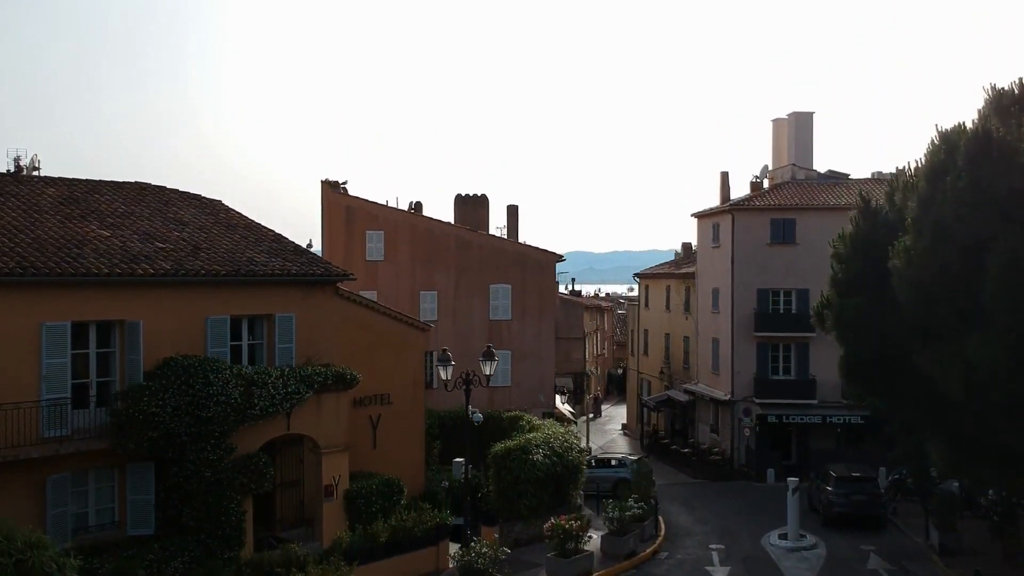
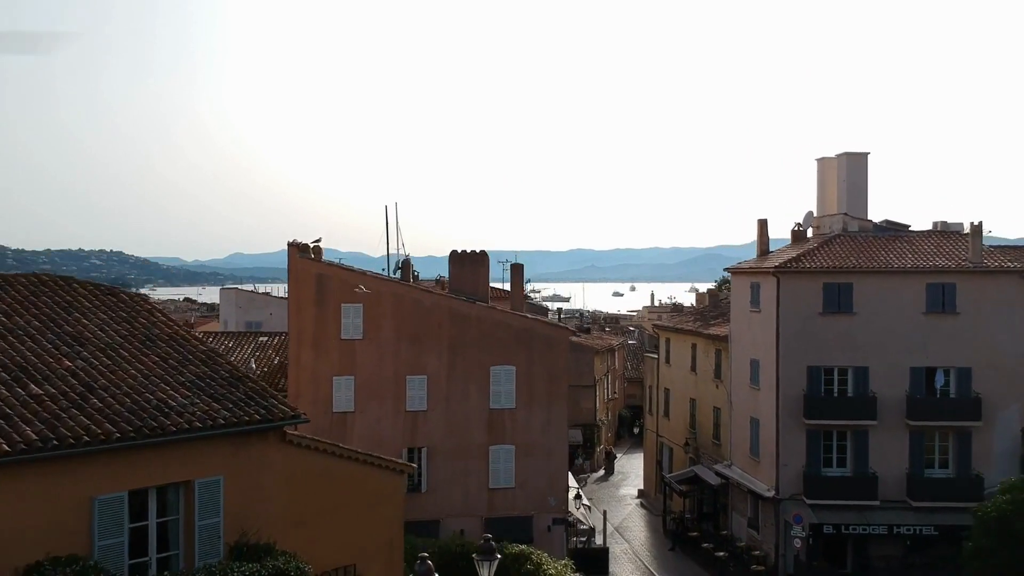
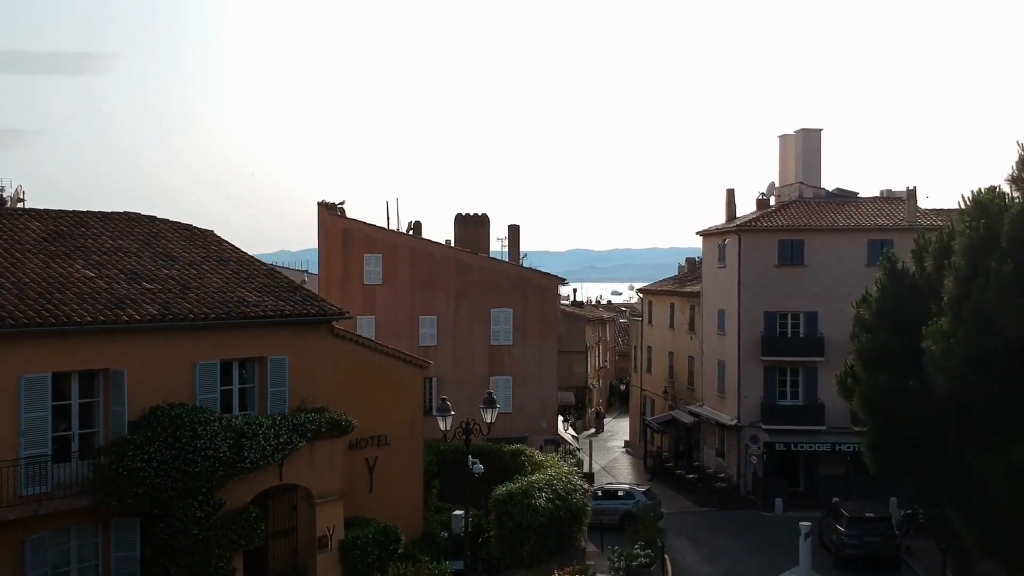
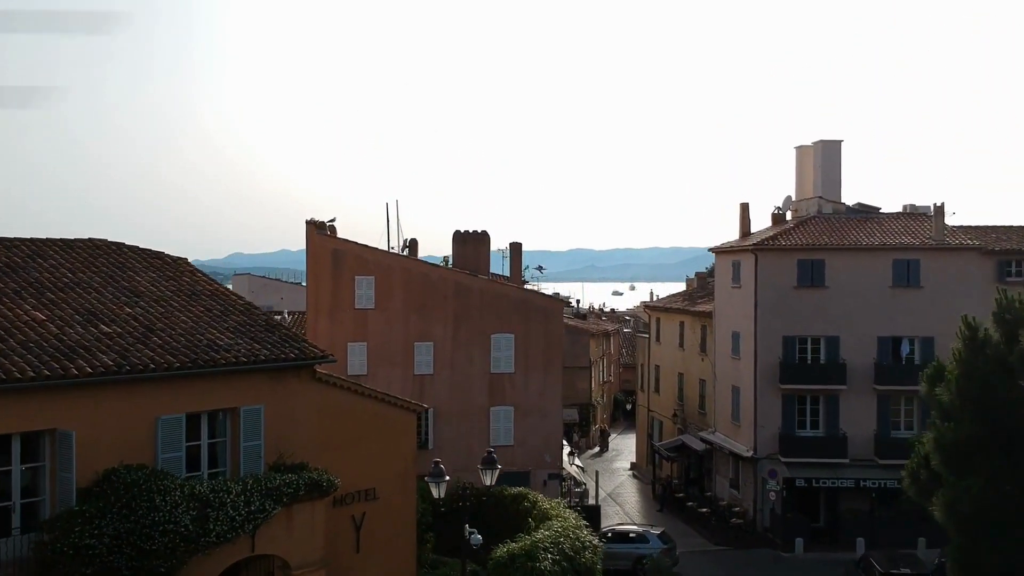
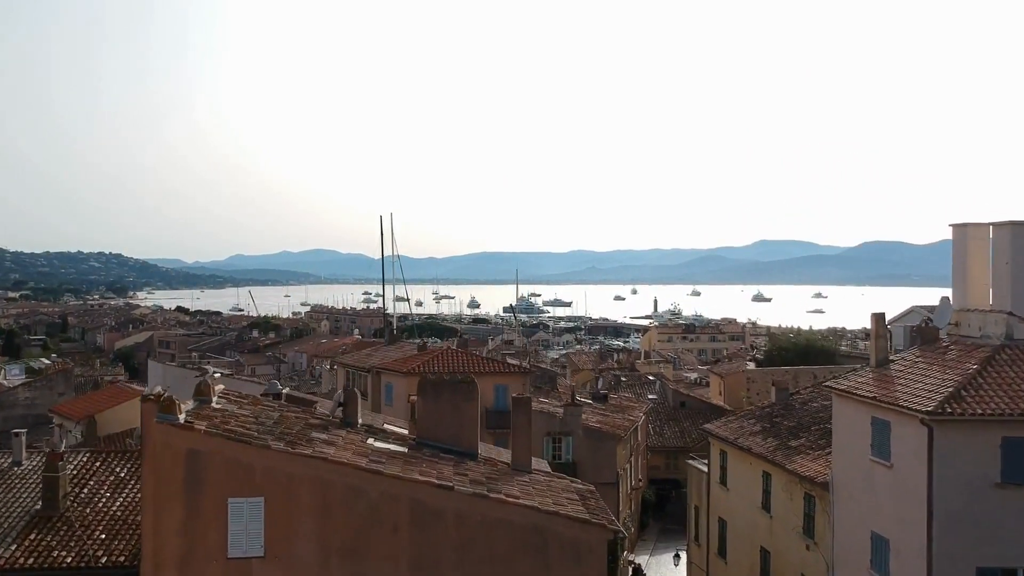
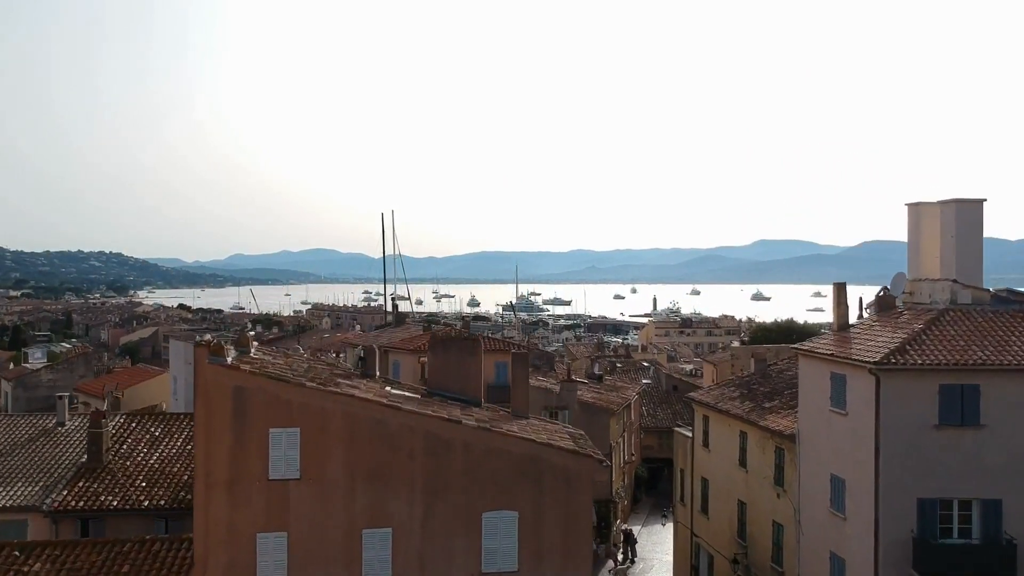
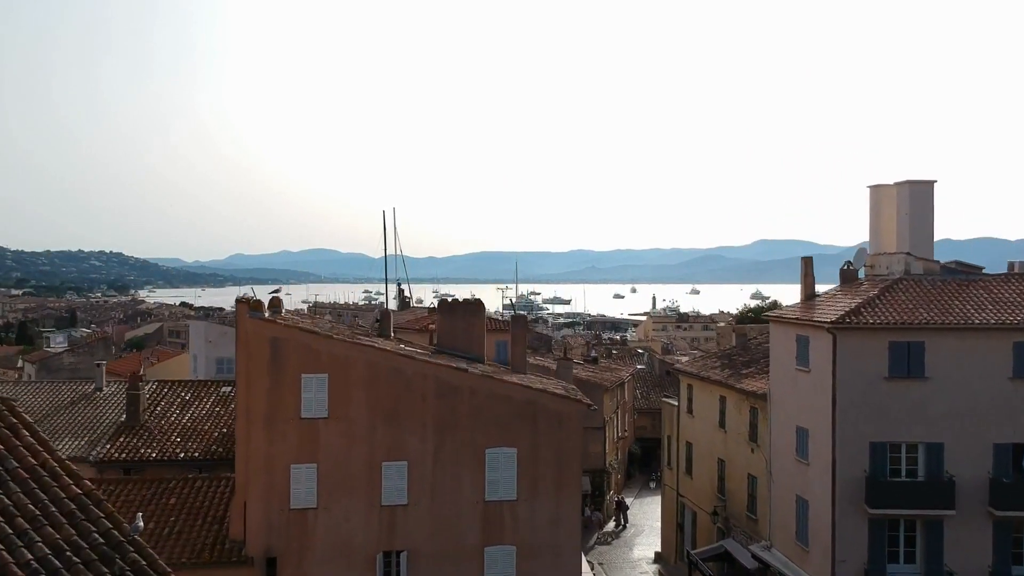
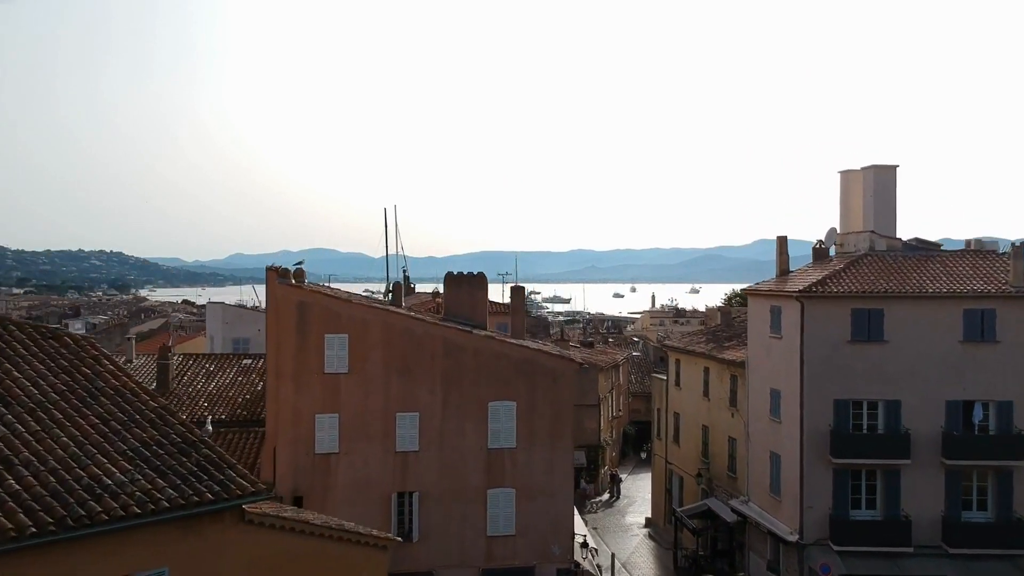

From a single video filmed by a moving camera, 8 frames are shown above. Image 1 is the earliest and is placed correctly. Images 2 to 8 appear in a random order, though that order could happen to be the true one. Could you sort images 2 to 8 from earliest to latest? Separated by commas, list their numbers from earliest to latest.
3, 4, 2, 8, 7, 6, 5
